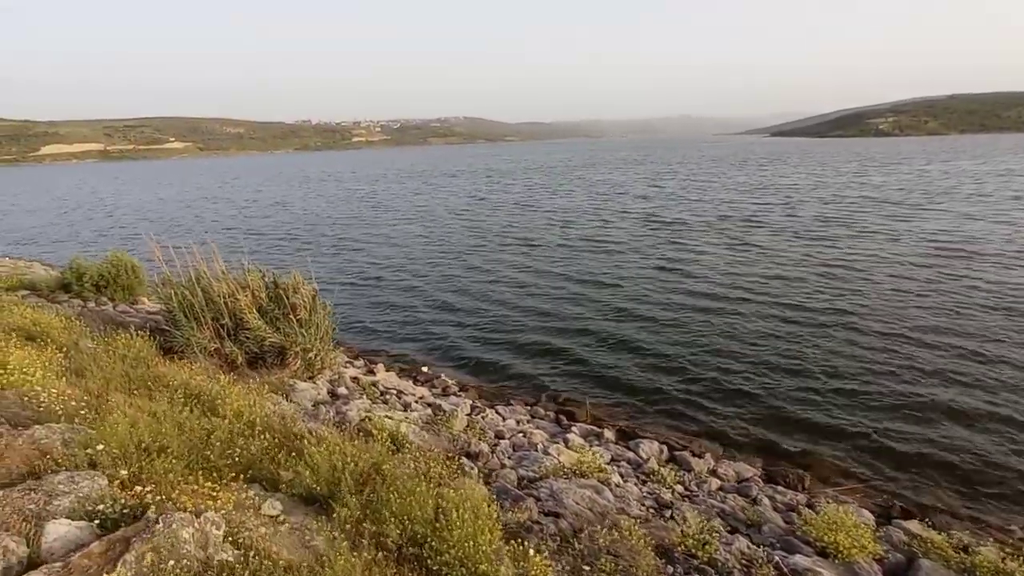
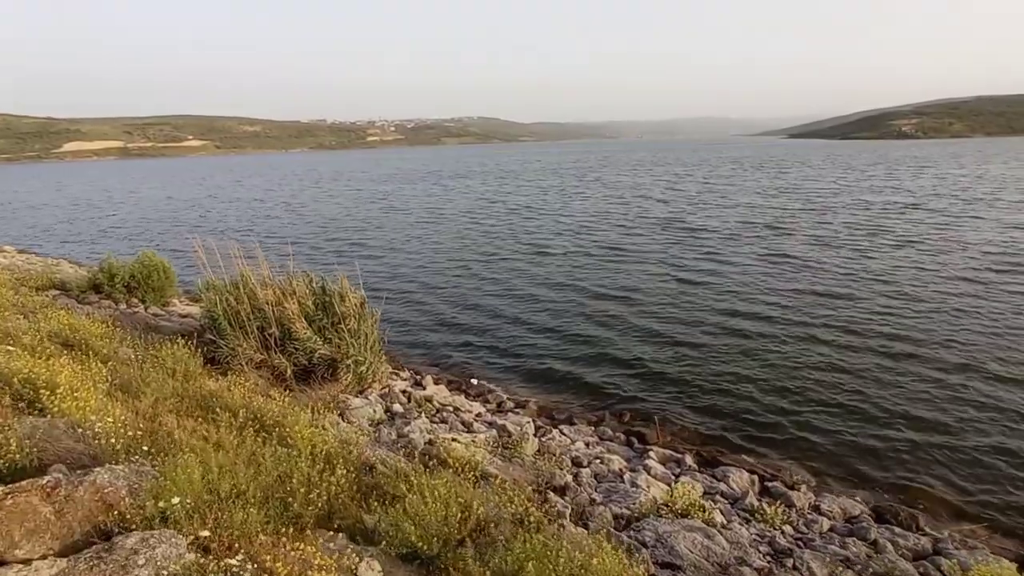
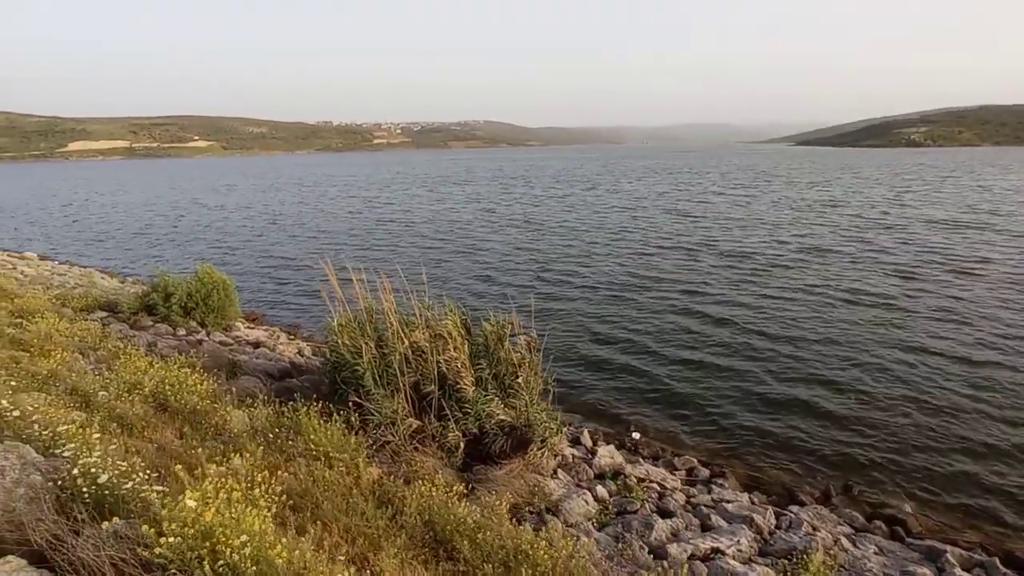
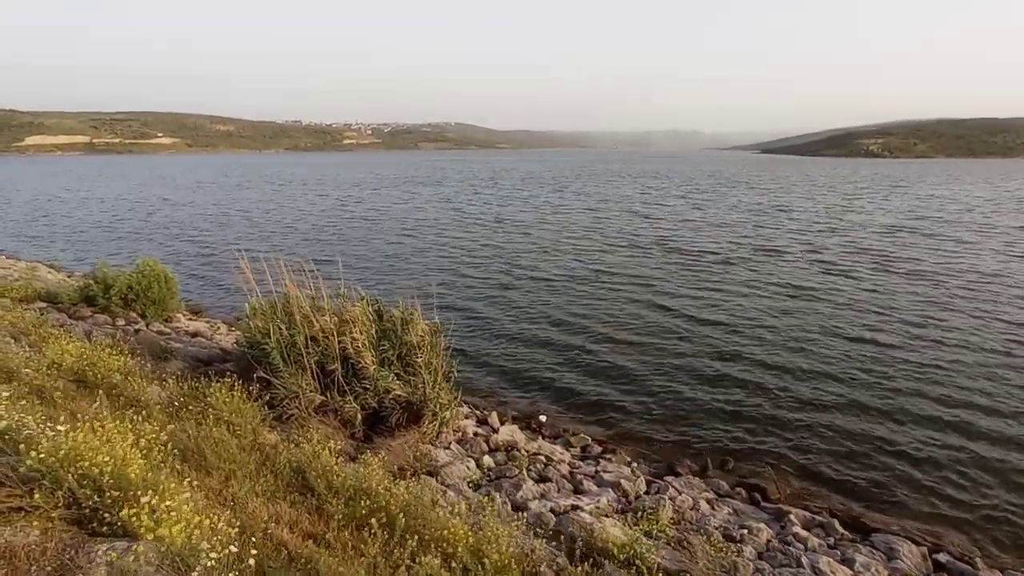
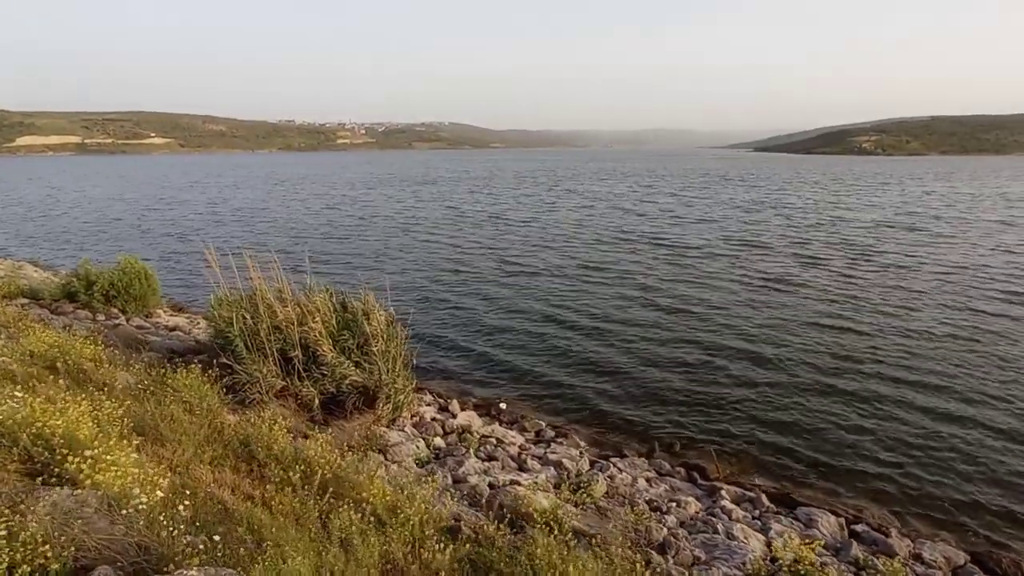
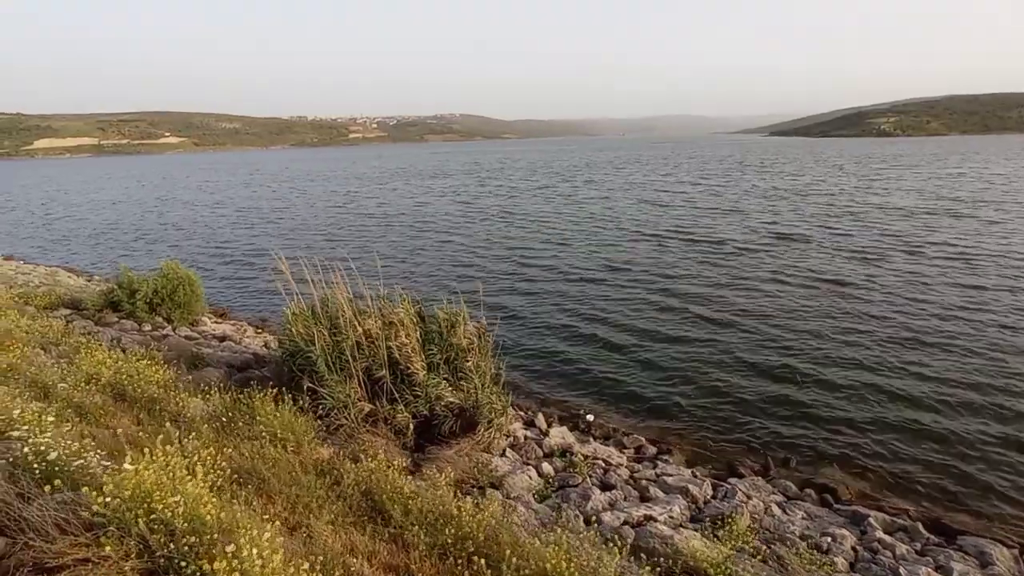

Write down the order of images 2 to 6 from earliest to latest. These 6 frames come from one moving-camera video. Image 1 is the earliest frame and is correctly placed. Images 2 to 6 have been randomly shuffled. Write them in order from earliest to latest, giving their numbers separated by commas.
2, 5, 4, 6, 3
